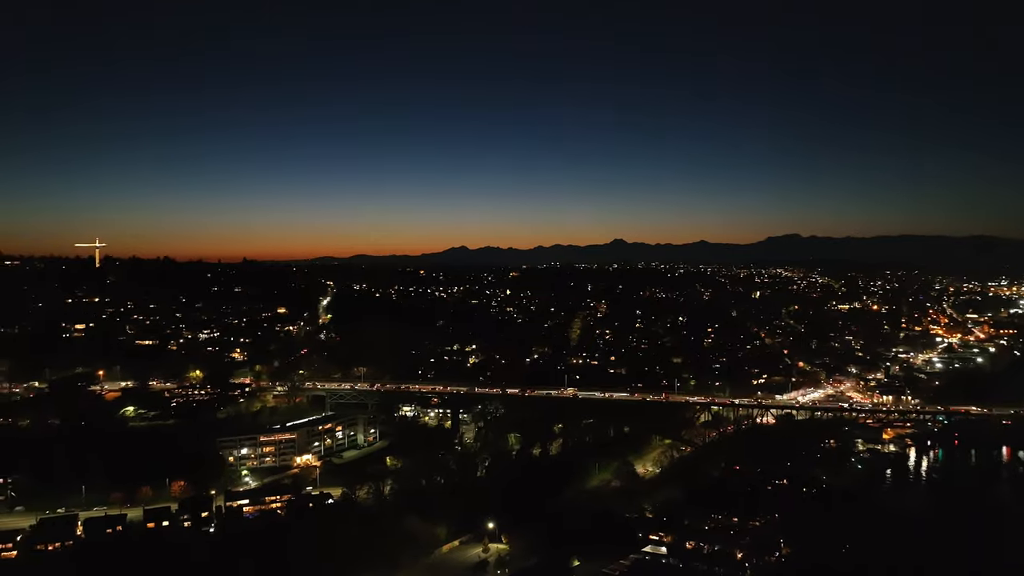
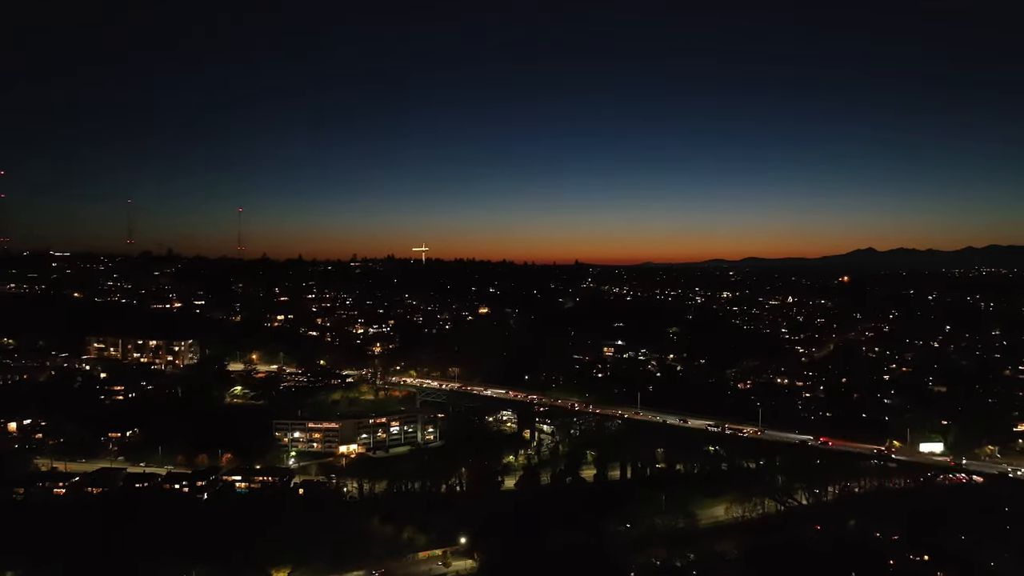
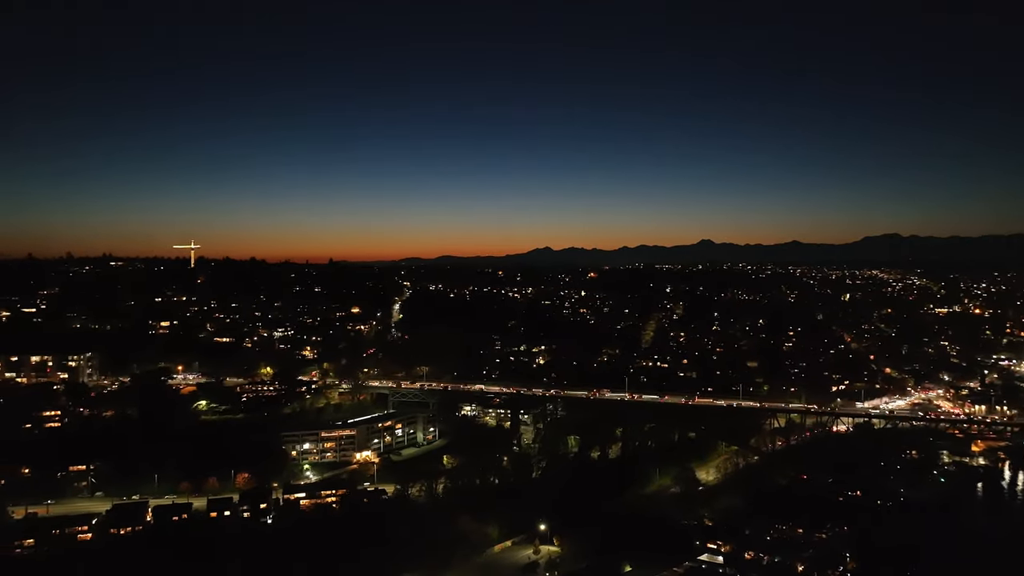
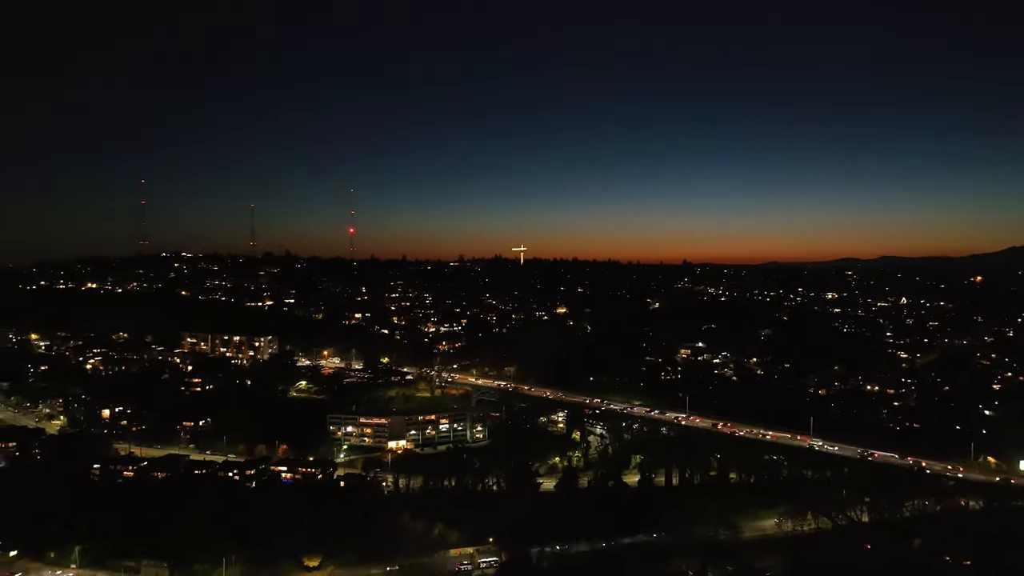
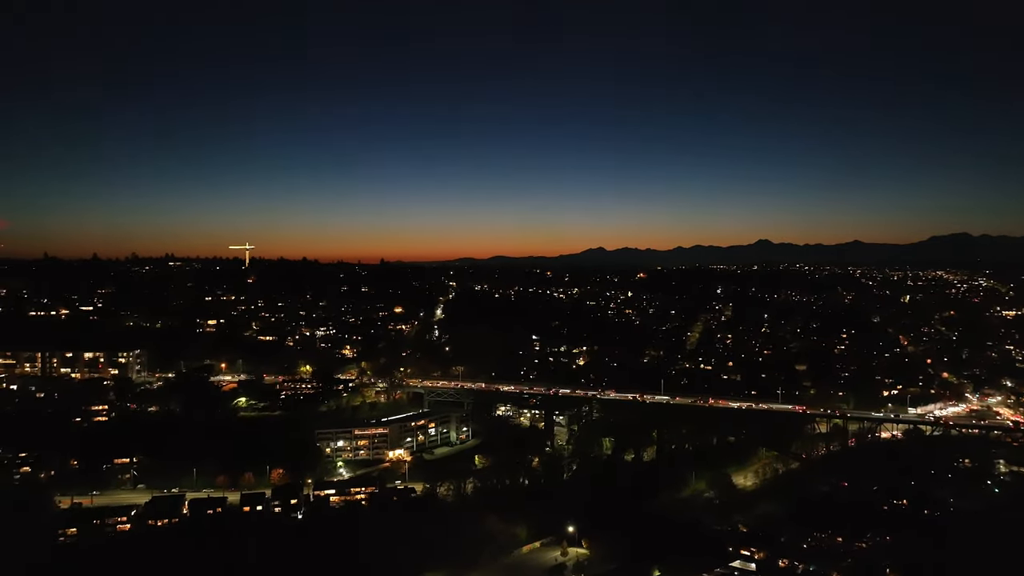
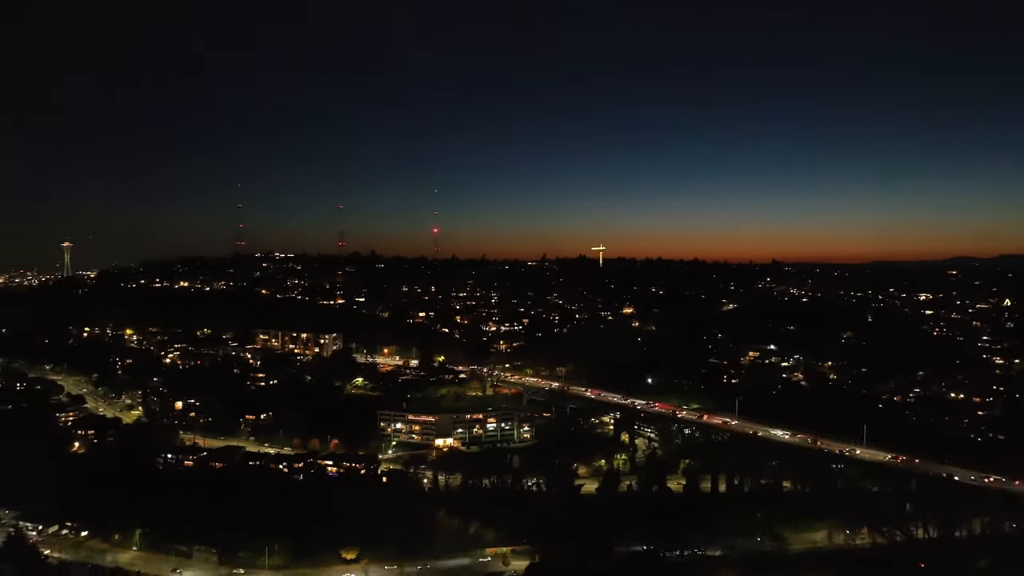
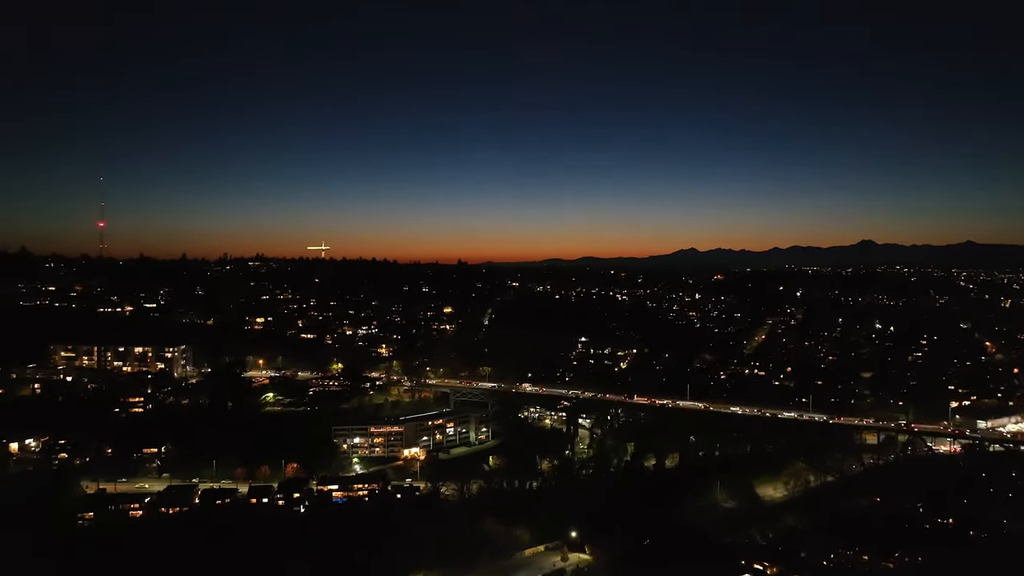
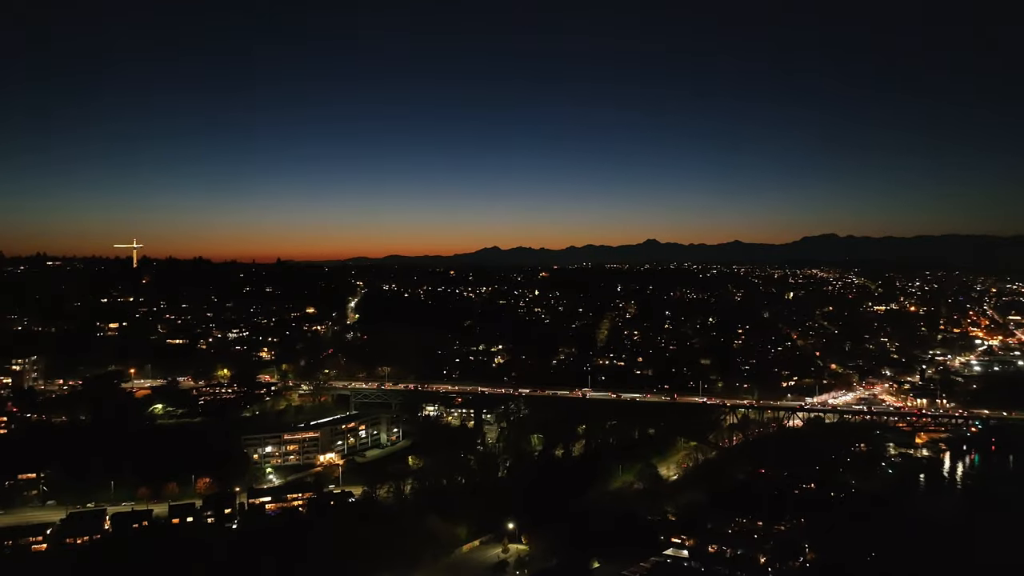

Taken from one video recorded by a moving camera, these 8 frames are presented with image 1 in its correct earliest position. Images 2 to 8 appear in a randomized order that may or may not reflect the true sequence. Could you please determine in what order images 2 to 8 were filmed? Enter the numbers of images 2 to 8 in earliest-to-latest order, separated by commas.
8, 3, 5, 7, 2, 4, 6
